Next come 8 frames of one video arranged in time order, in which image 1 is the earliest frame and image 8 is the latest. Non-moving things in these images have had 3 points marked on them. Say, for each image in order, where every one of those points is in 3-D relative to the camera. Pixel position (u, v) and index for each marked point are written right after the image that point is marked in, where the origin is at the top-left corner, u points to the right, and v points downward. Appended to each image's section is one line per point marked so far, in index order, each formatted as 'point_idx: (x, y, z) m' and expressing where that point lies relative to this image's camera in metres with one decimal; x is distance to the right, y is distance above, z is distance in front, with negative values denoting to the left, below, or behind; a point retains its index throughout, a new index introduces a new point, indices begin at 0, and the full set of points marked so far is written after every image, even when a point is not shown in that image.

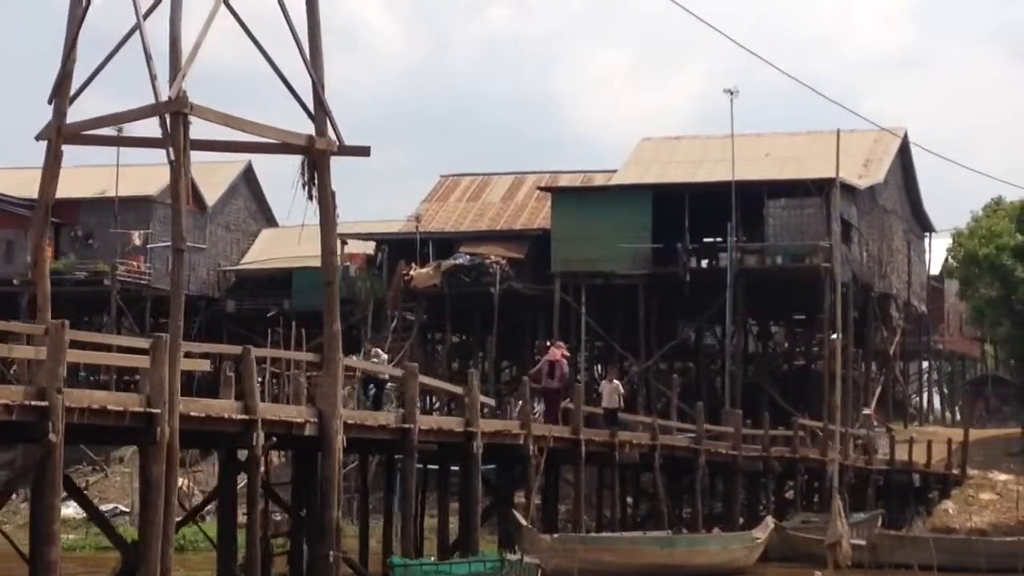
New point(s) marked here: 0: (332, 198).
0: (-1.7, +0.8, +17.5) m
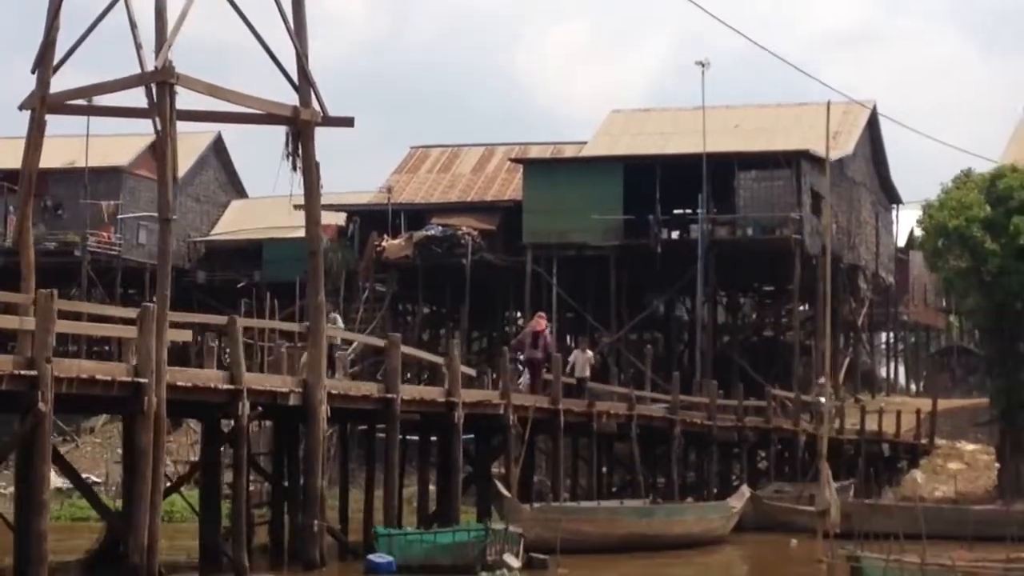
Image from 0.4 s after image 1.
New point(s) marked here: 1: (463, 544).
0: (-1.8, +1.1, +17.6) m
1: (-0.4, -2.3, +16.9) m
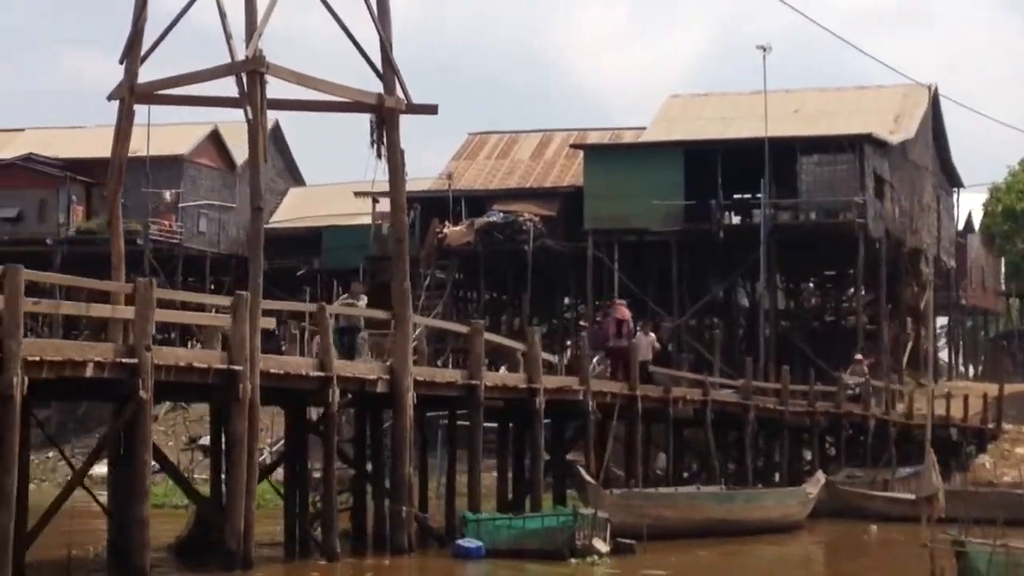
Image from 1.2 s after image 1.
0: (-1.0, +1.2, +17.6) m
1: (+0.4, -2.2, +16.9) m
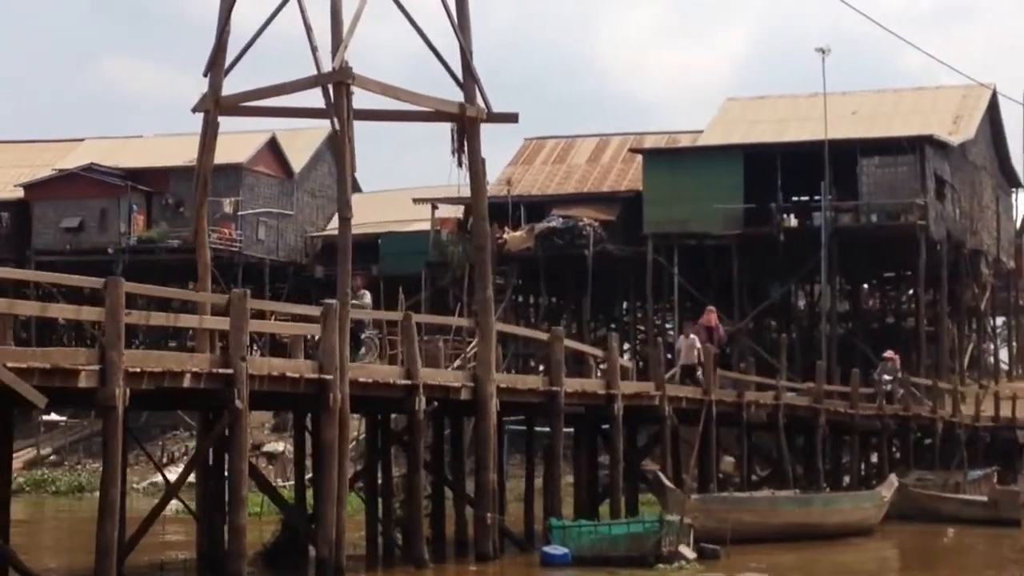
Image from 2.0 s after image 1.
0: (-0.3, +1.2, +17.7) m
1: (+1.1, -2.2, +17.0) m
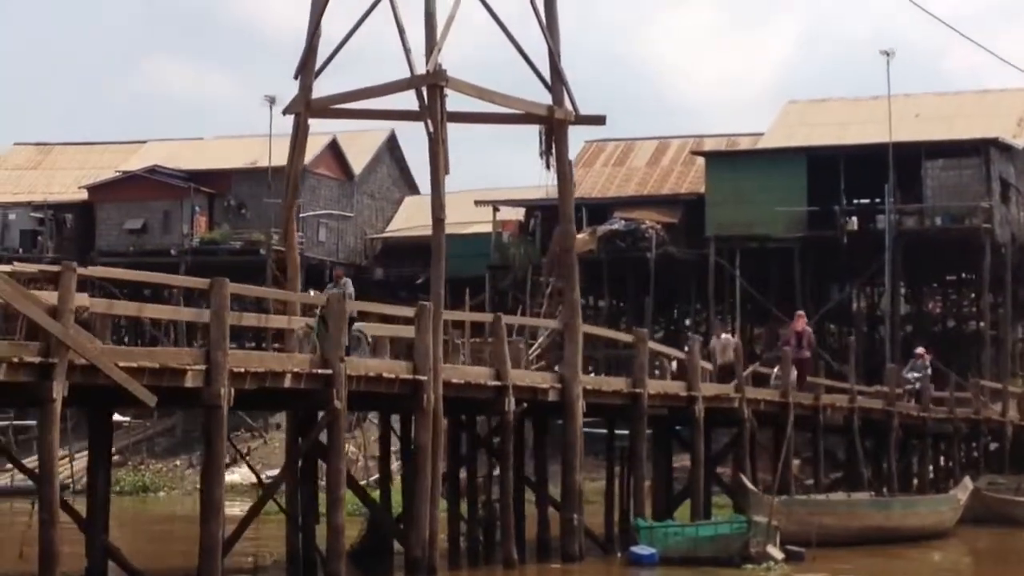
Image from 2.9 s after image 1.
0: (+0.6, +1.1, +17.8) m
1: (+1.9, -2.3, +17.0) m
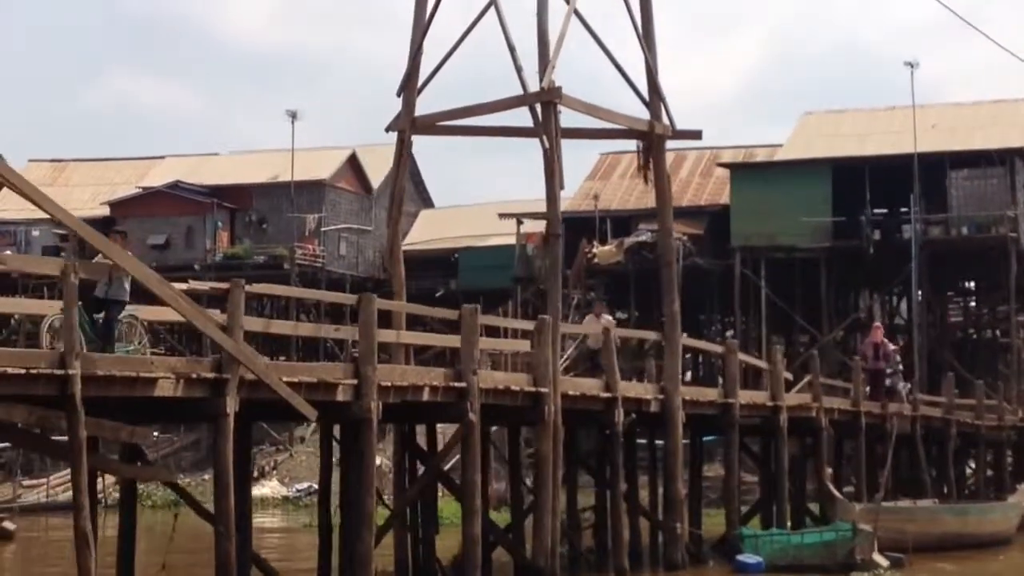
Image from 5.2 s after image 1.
0: (+1.5, +1.0, +18.1) m
1: (+2.9, -2.4, +17.3) m
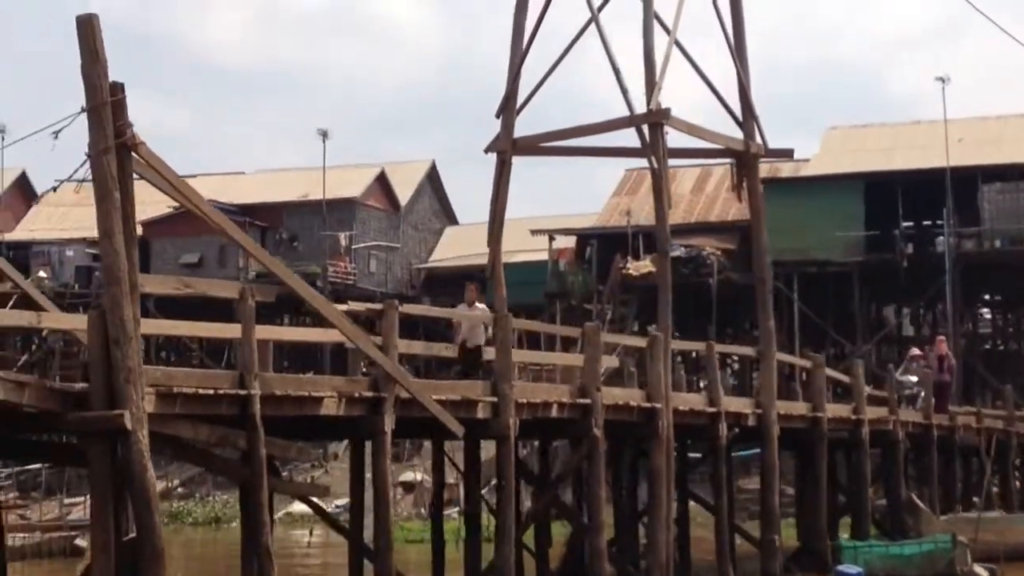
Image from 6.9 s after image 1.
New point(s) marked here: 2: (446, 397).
0: (+2.4, +0.9, +18.4) m
1: (+3.9, -2.5, +17.6) m
2: (-0.5, -0.7, +12.9) m
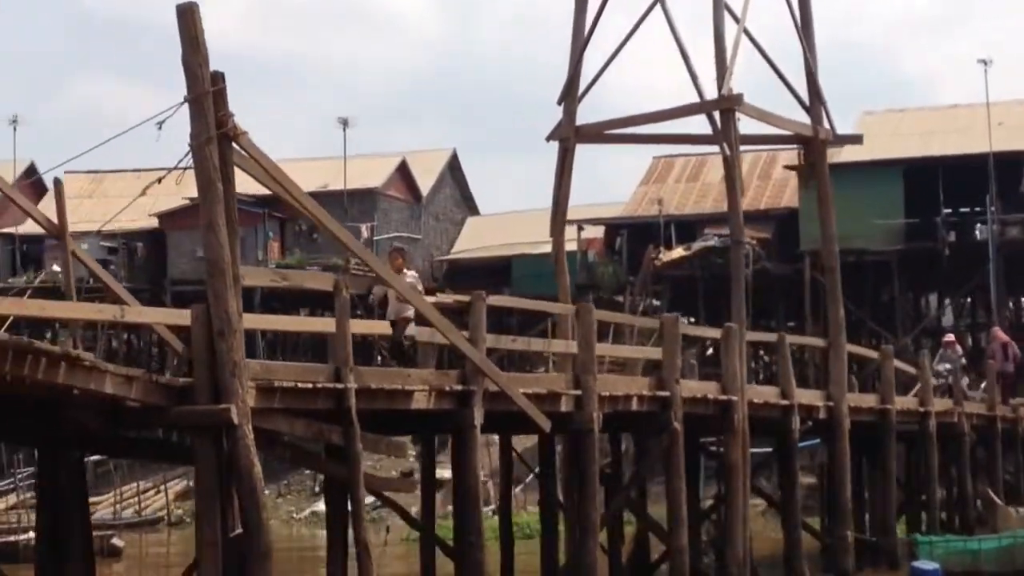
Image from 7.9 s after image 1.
0: (+3.0, +1.0, +18.1) m
1: (+4.5, -2.4, +17.3) m
2: (+0.1, -0.7, +12.6) m
